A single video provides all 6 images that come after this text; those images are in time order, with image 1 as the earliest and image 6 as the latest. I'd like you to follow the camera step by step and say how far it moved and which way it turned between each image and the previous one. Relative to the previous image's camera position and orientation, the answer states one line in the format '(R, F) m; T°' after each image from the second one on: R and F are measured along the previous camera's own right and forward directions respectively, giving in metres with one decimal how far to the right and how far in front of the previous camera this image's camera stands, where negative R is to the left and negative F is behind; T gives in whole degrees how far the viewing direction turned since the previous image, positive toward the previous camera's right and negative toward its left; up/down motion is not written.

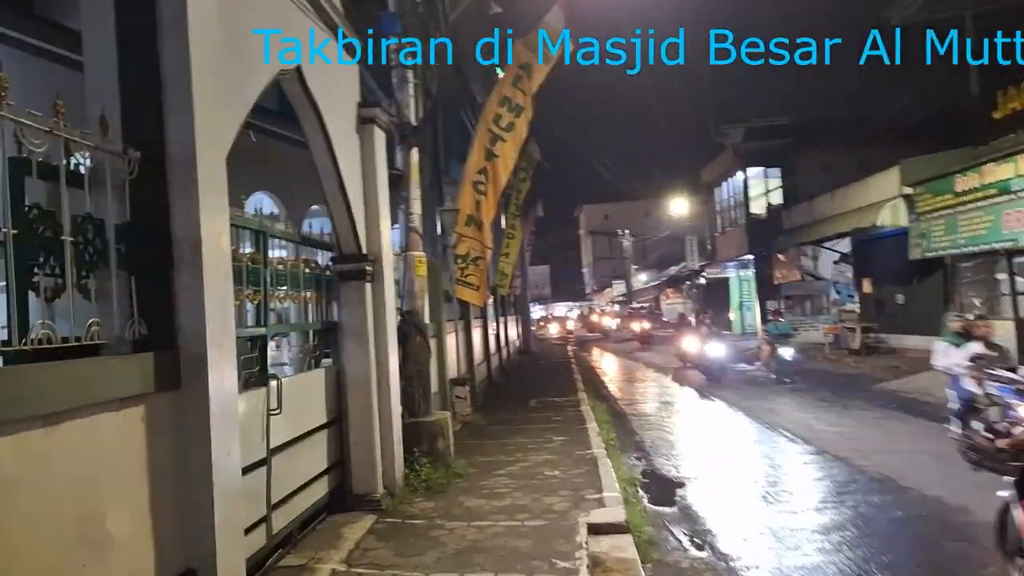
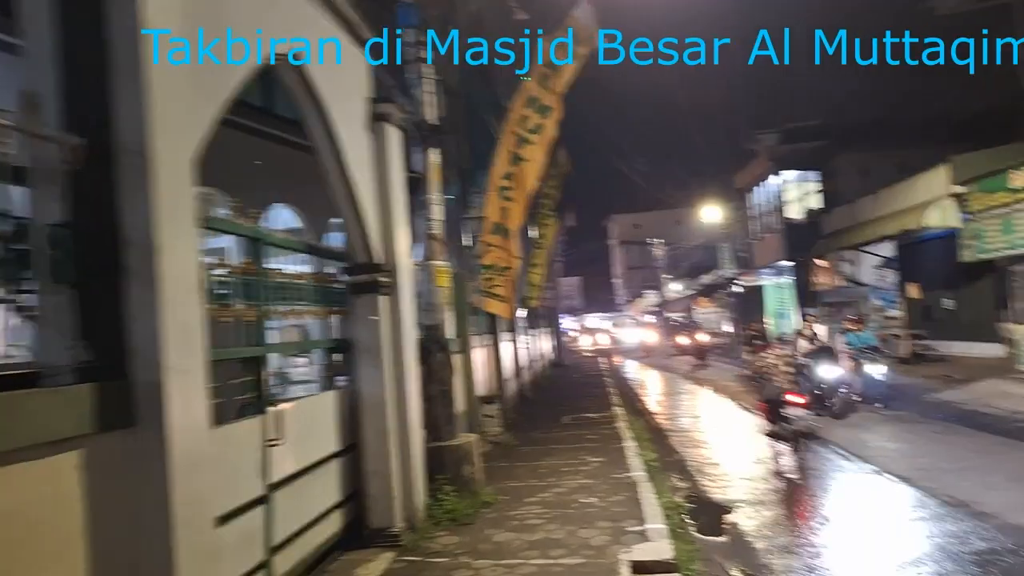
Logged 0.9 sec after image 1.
(0.0, +0.7) m; -2°
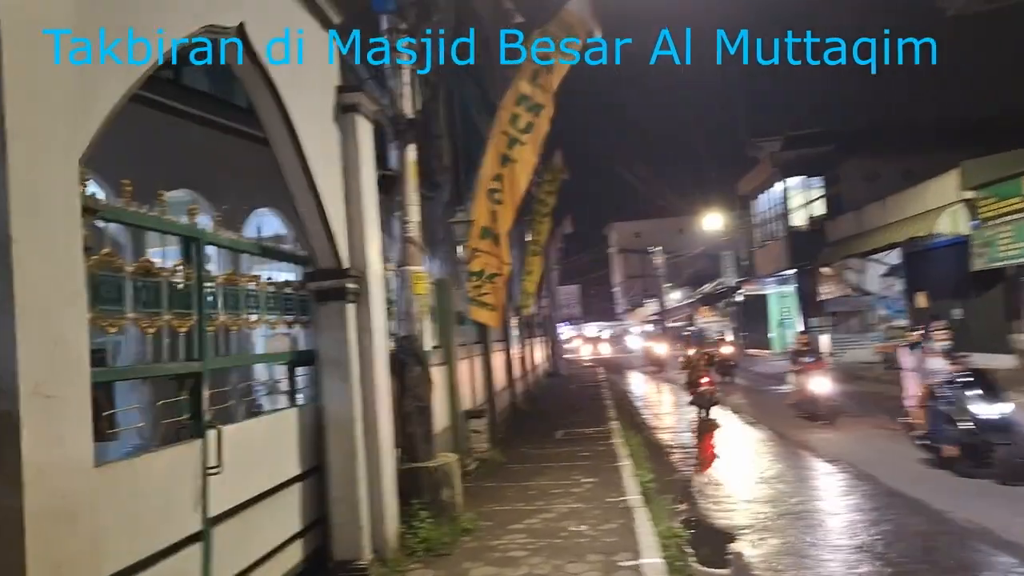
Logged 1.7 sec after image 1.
(+0.1, +0.6) m; 0°
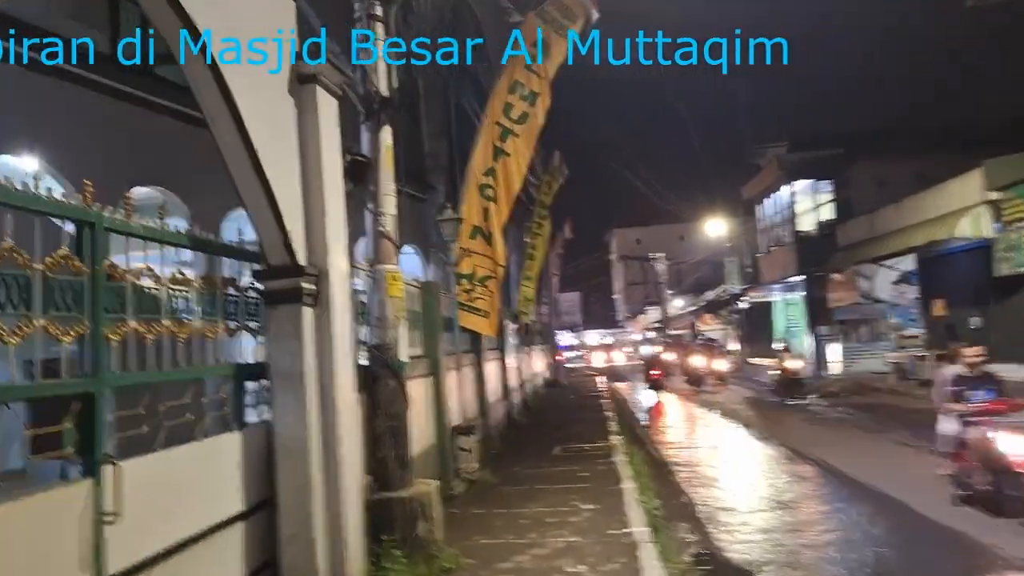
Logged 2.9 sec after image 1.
(+0.1, +0.9) m; 0°
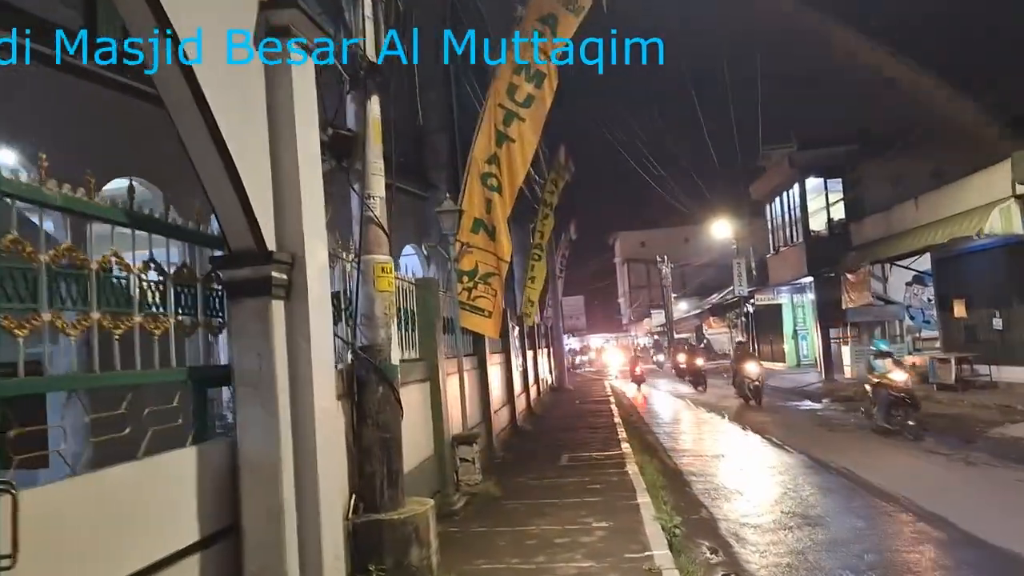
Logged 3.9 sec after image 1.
(0.0, +0.8) m; 0°
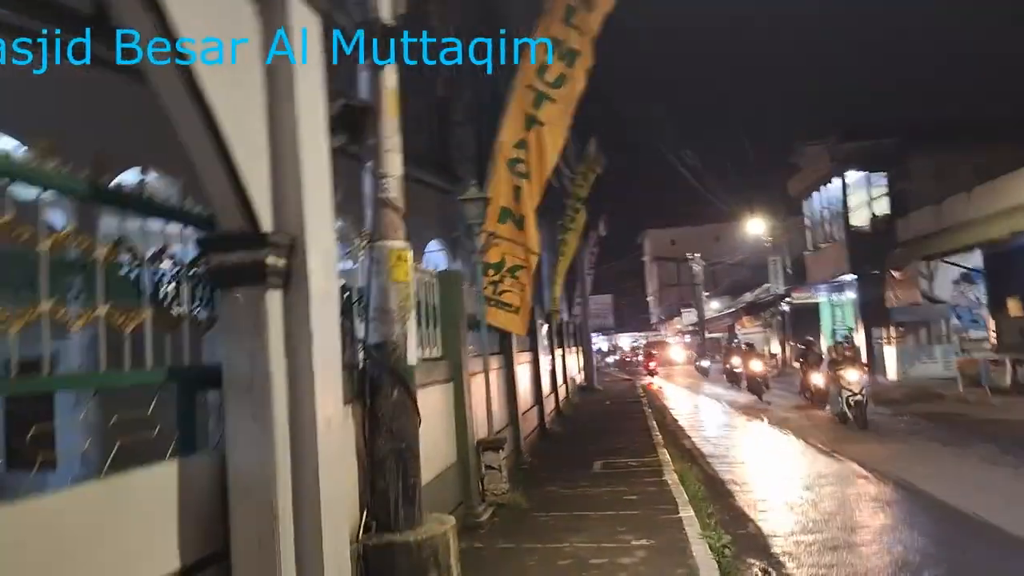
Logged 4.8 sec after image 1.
(0.0, +0.7) m; -2°
